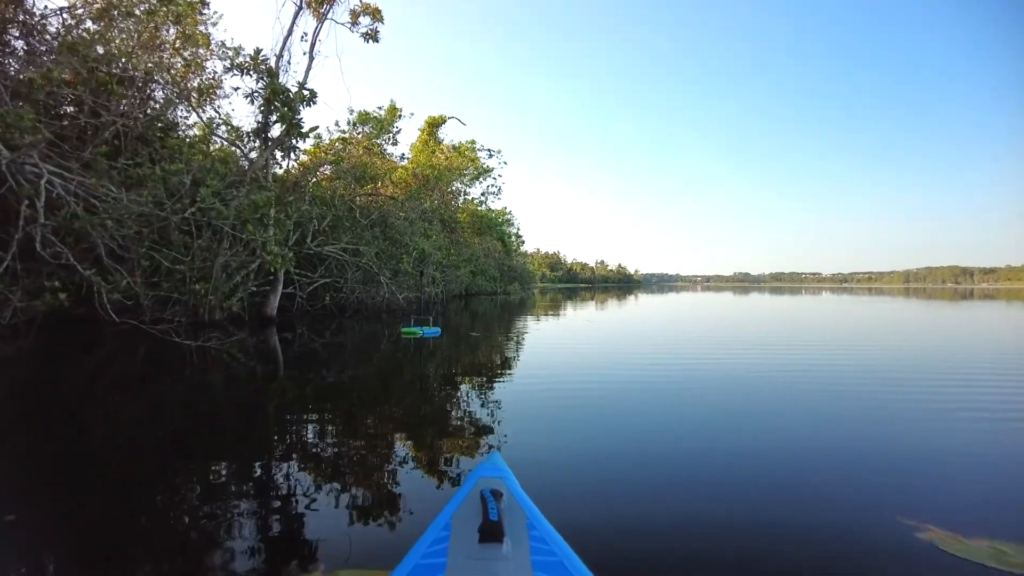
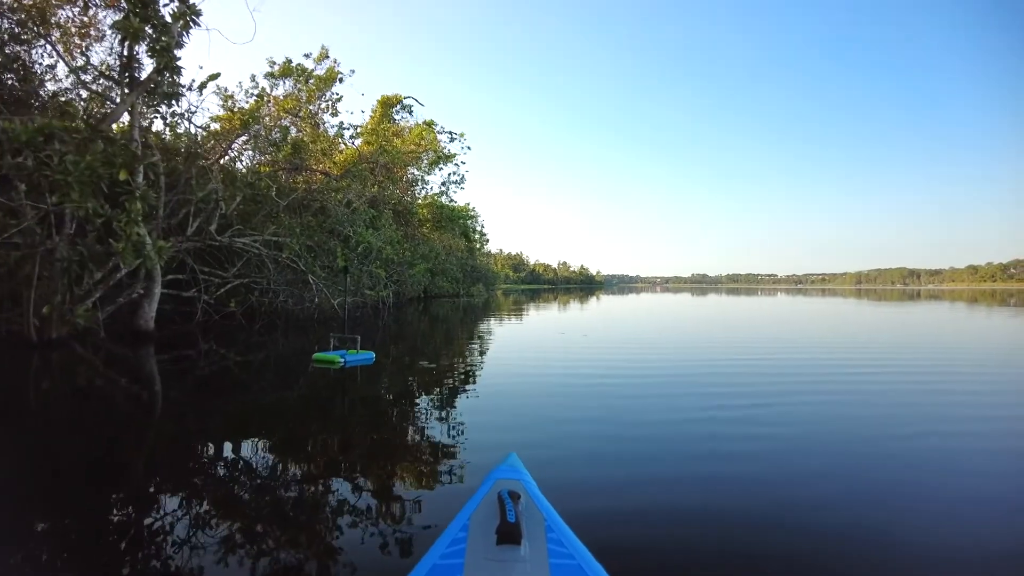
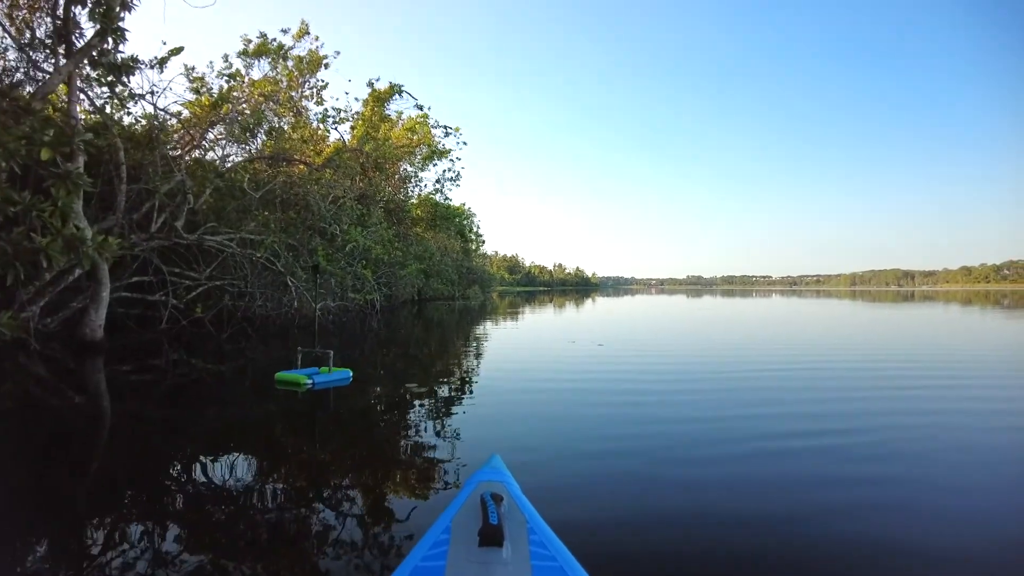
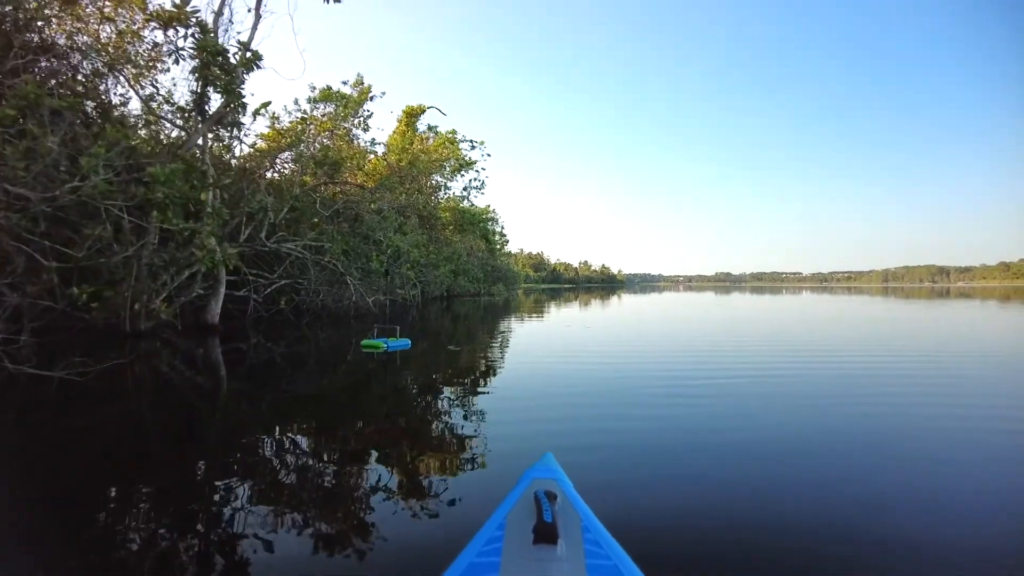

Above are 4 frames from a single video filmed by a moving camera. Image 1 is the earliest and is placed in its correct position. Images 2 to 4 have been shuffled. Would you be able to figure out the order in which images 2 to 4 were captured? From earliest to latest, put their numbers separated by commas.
4, 2, 3
